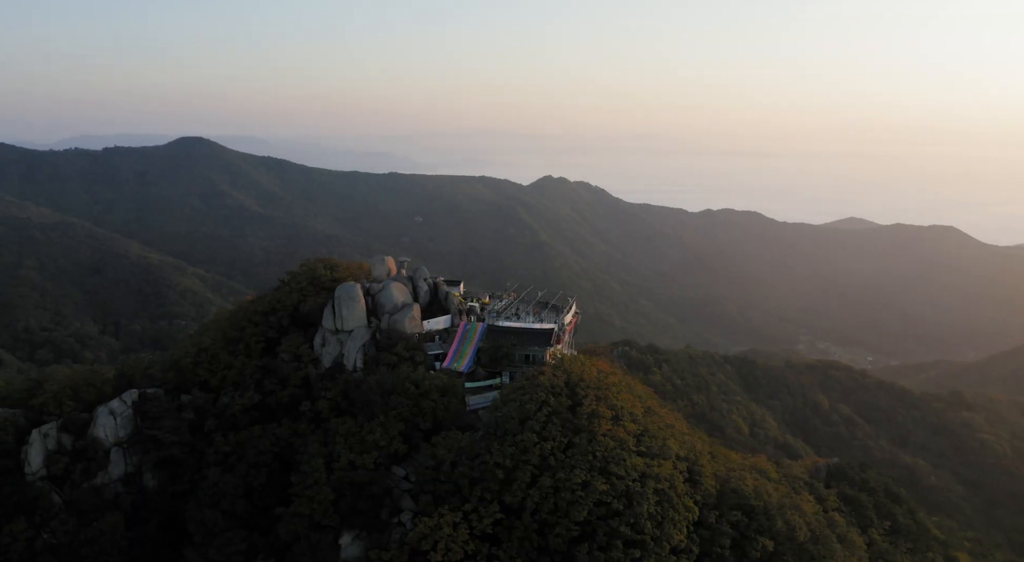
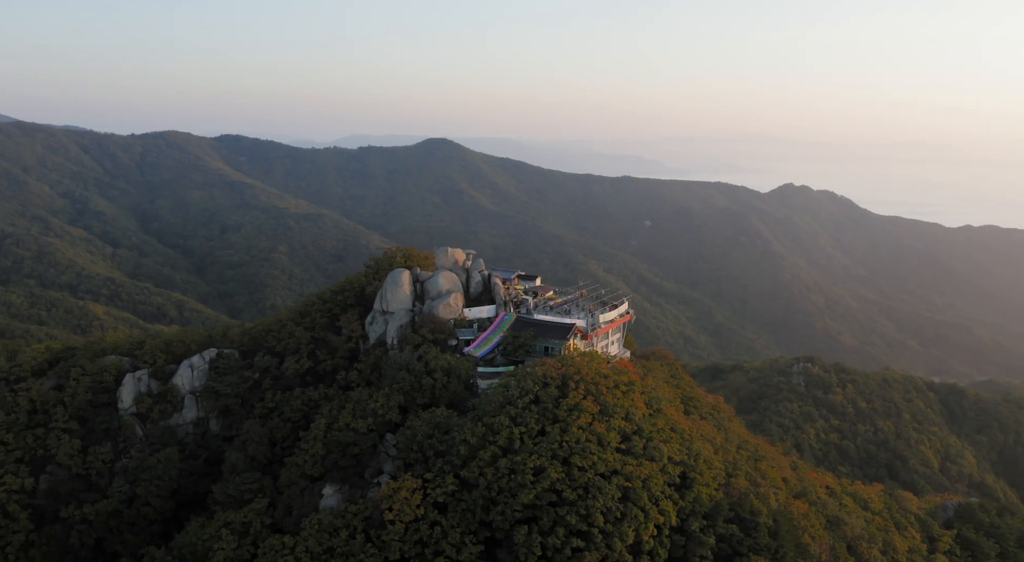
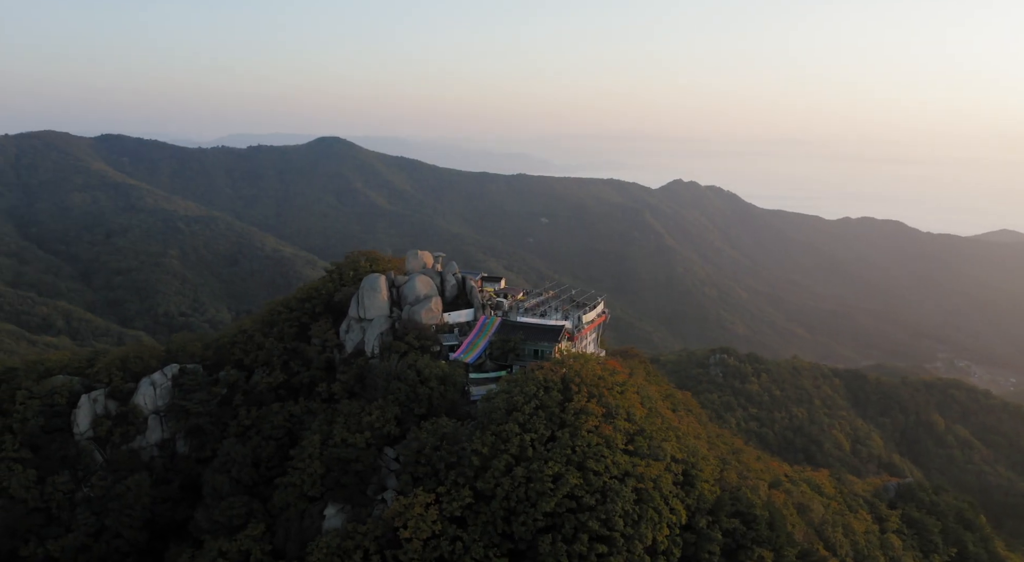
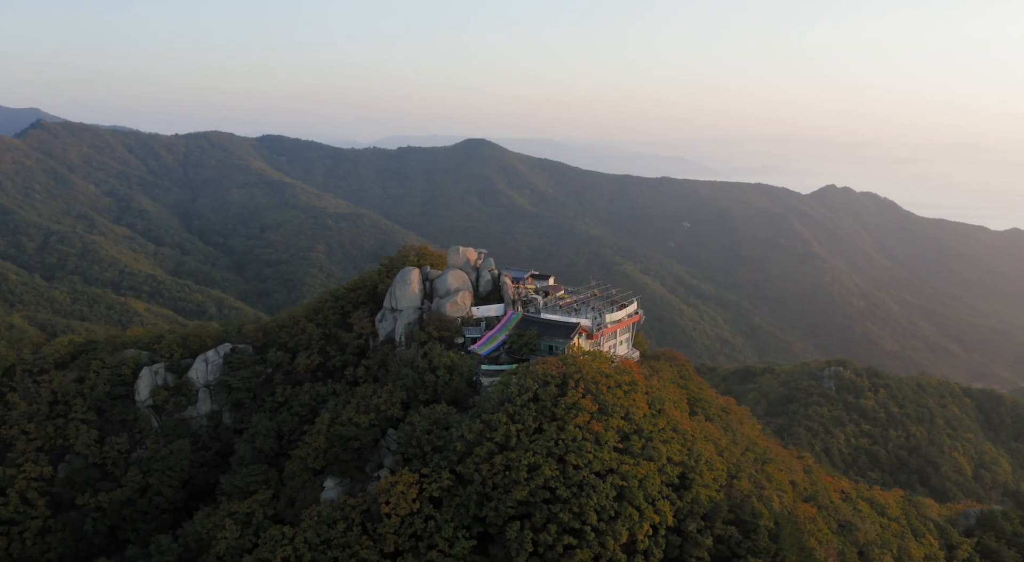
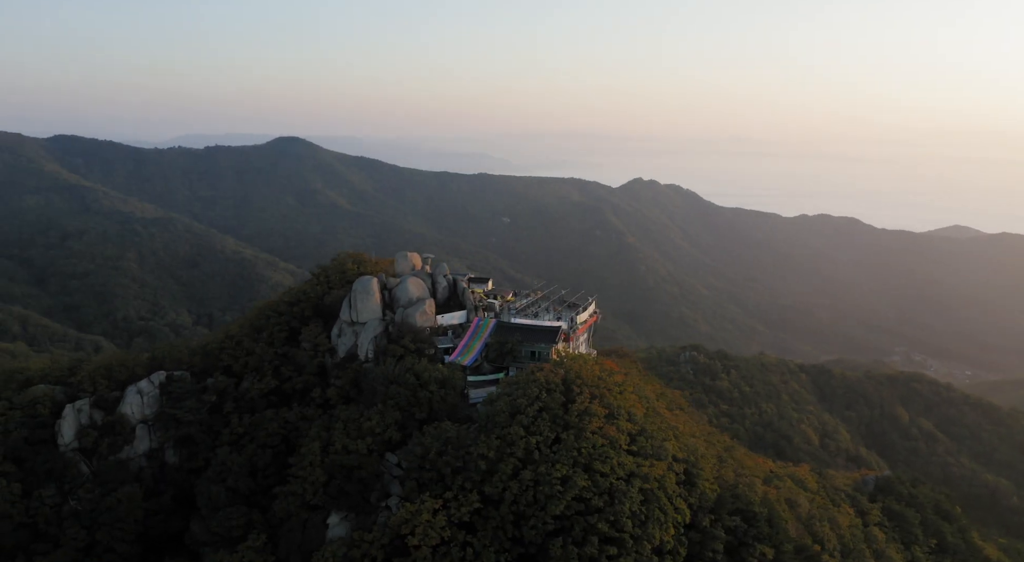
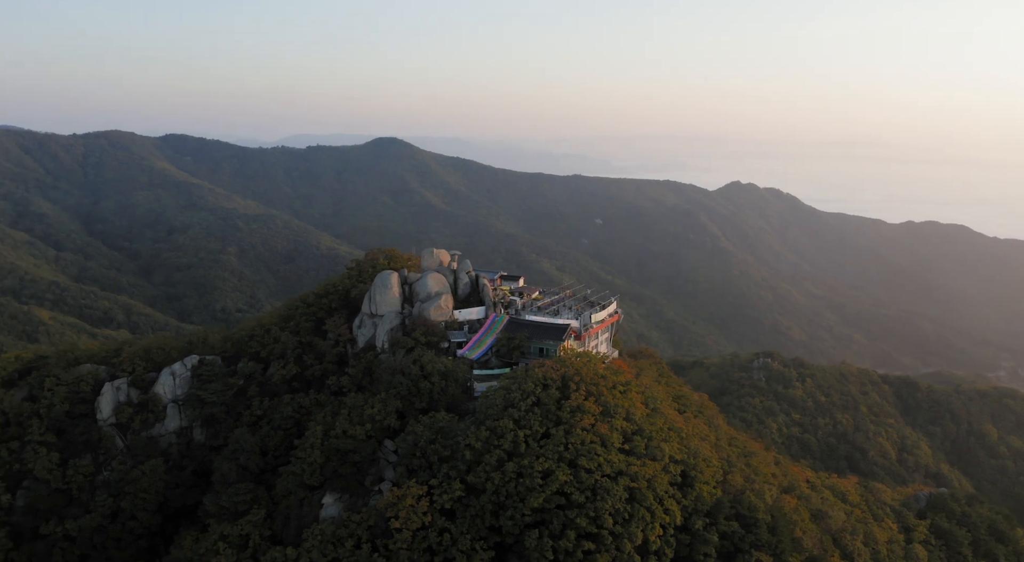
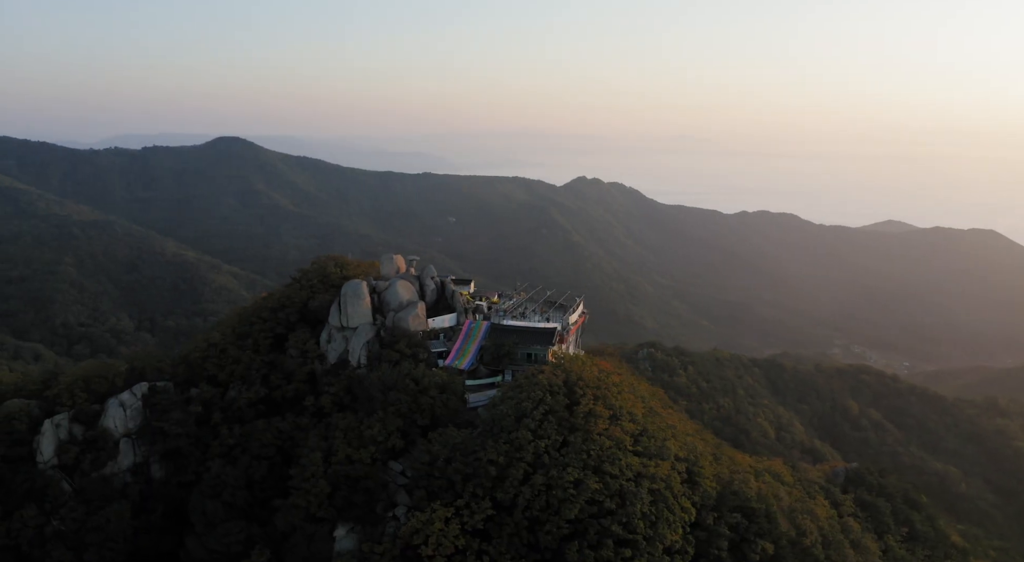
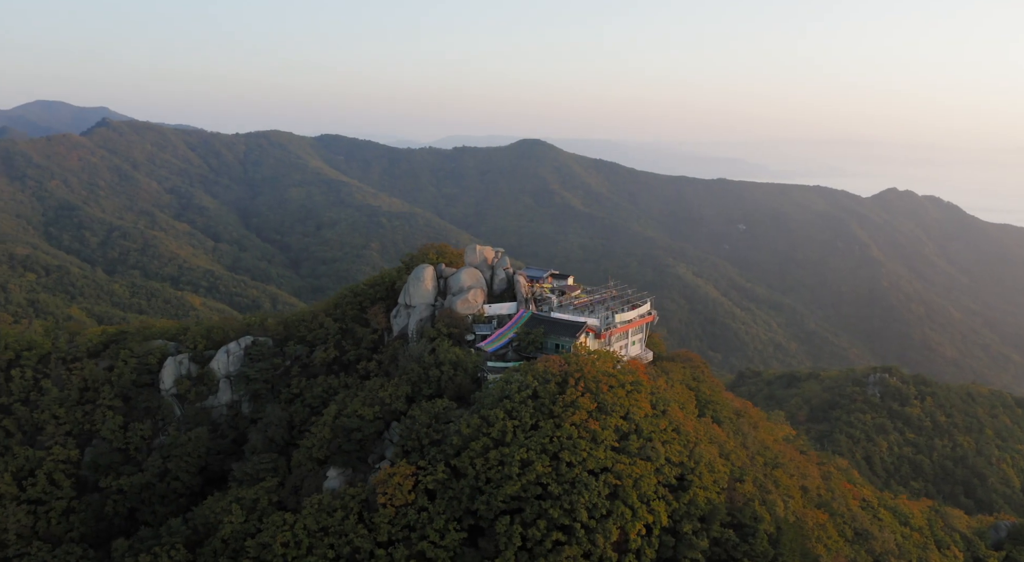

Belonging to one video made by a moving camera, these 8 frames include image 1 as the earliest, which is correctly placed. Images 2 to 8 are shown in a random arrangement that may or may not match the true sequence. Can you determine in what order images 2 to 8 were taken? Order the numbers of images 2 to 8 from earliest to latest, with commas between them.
7, 5, 3, 6, 2, 4, 8
